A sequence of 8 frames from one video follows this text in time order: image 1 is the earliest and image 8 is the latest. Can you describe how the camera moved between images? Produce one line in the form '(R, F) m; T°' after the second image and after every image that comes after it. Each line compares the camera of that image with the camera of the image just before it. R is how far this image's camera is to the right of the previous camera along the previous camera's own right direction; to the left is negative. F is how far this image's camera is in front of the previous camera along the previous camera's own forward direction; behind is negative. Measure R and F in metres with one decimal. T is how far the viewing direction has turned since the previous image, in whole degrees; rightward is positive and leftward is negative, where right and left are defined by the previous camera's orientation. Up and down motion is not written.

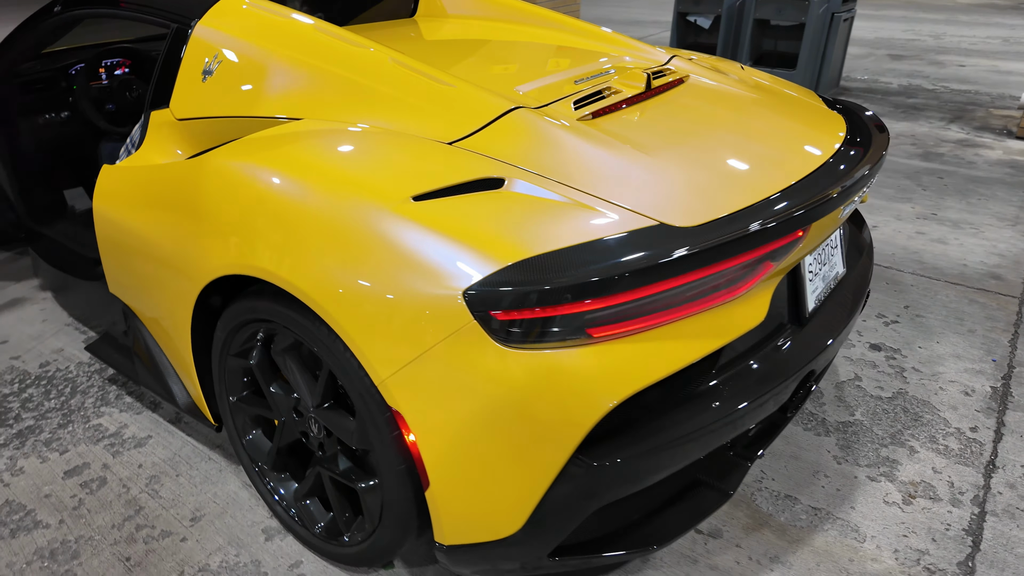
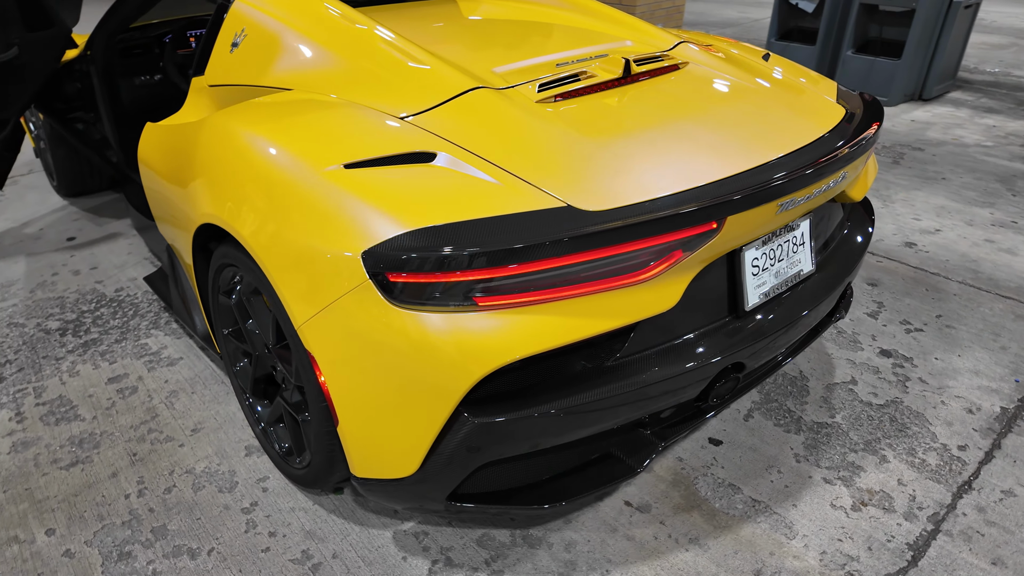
(+0.4, -0.1) m; -10°
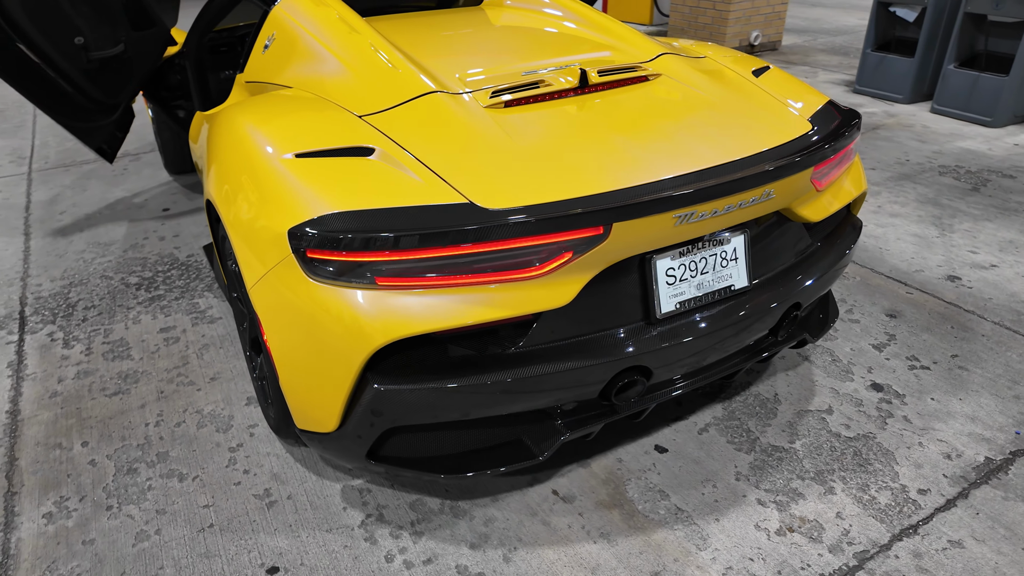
(+0.5, -0.1) m; -11°
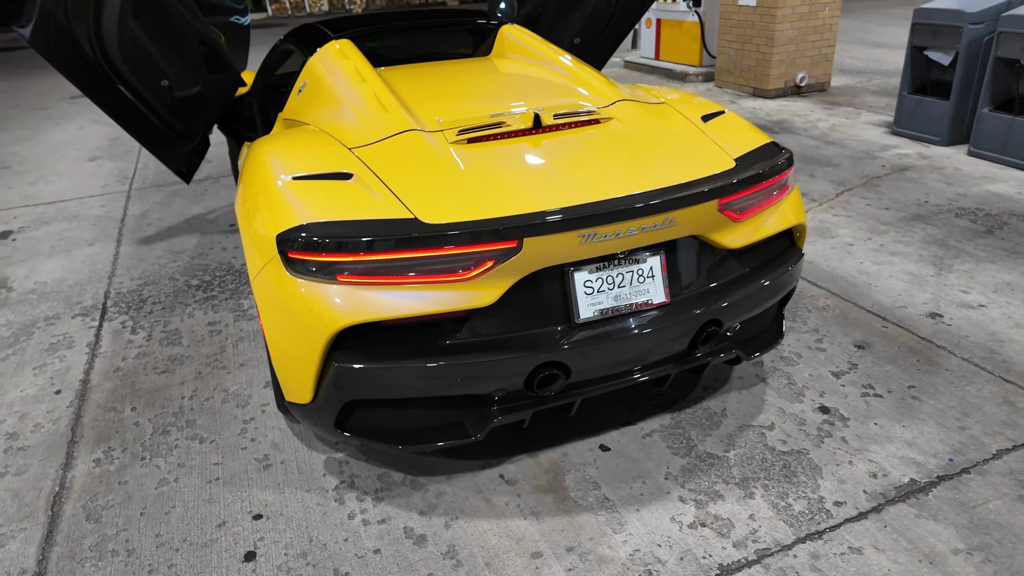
(+0.4, -0.3) m; -7°
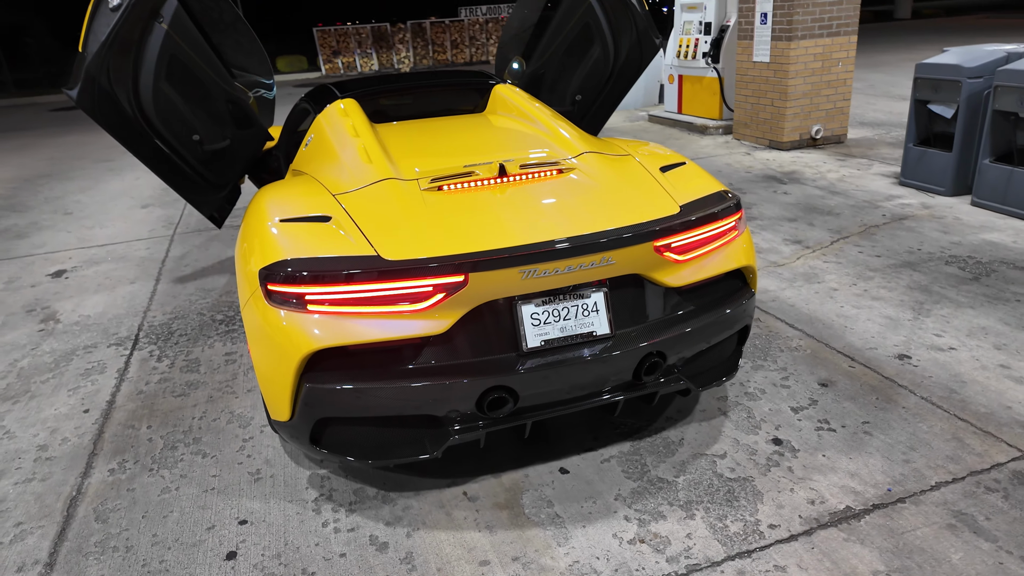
(+0.3, -0.2) m; -4°
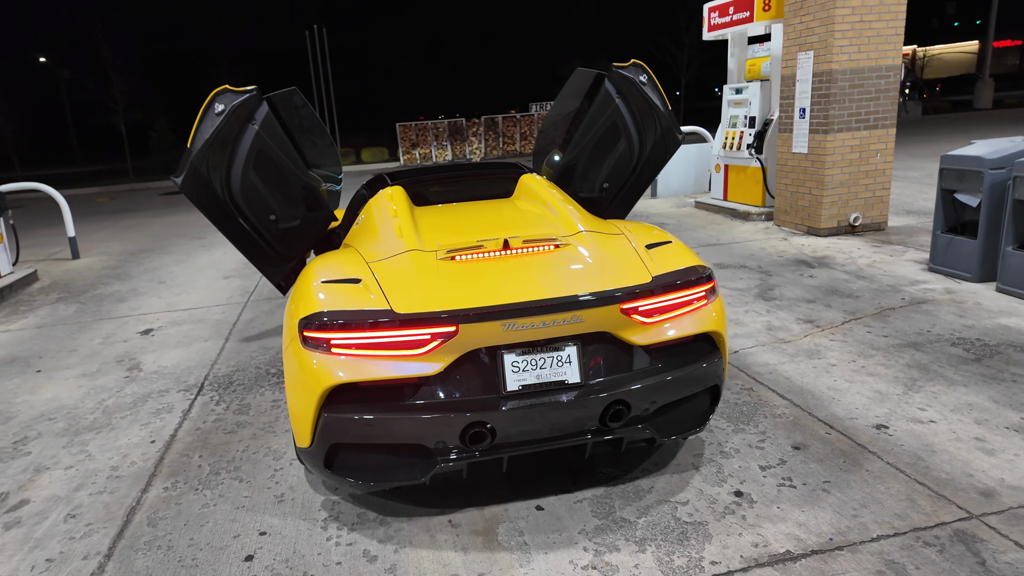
(+0.3, -0.4) m; -7°
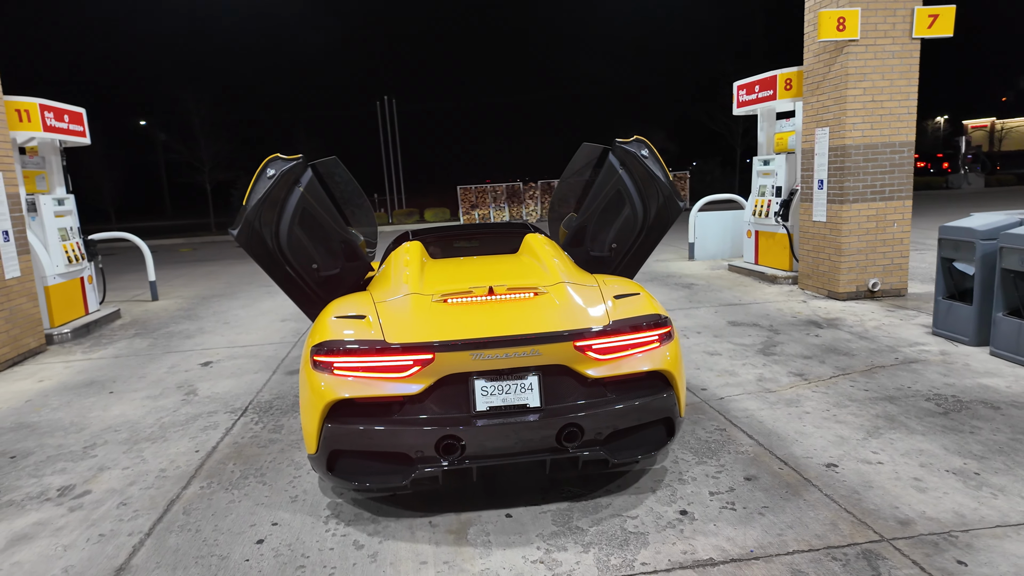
(+0.4, -0.5) m; -5°
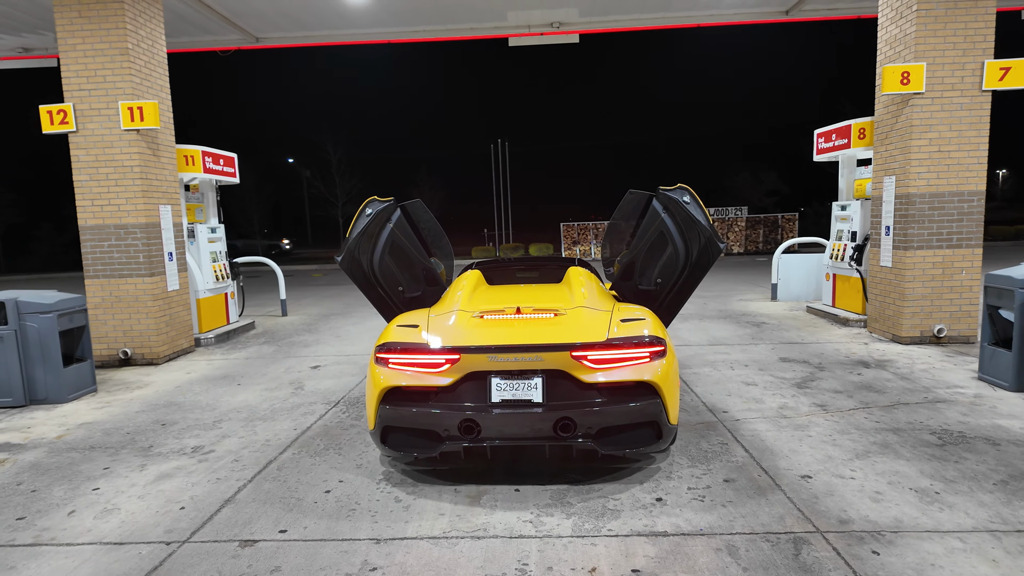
(+0.5, -0.7) m; -10°
